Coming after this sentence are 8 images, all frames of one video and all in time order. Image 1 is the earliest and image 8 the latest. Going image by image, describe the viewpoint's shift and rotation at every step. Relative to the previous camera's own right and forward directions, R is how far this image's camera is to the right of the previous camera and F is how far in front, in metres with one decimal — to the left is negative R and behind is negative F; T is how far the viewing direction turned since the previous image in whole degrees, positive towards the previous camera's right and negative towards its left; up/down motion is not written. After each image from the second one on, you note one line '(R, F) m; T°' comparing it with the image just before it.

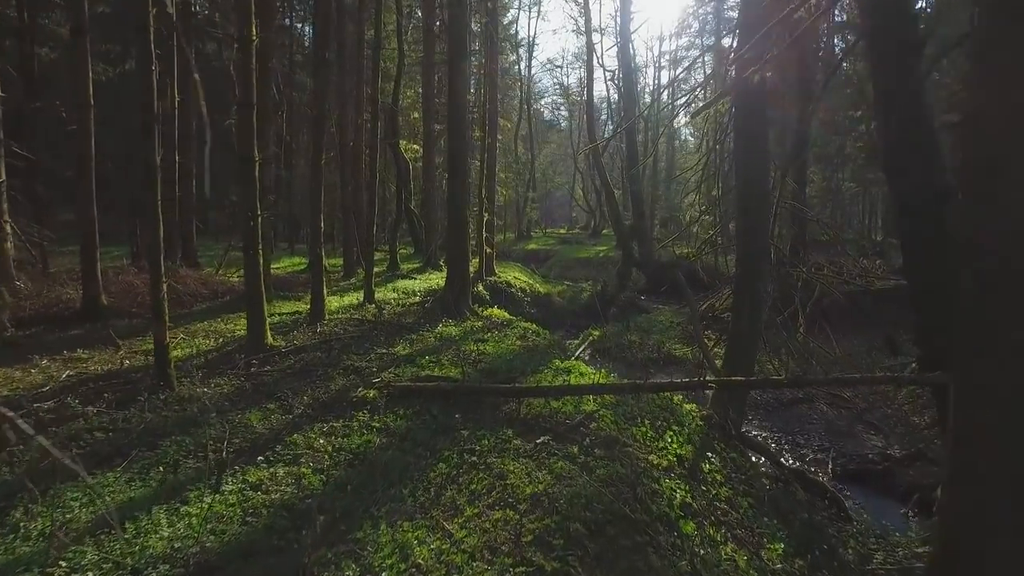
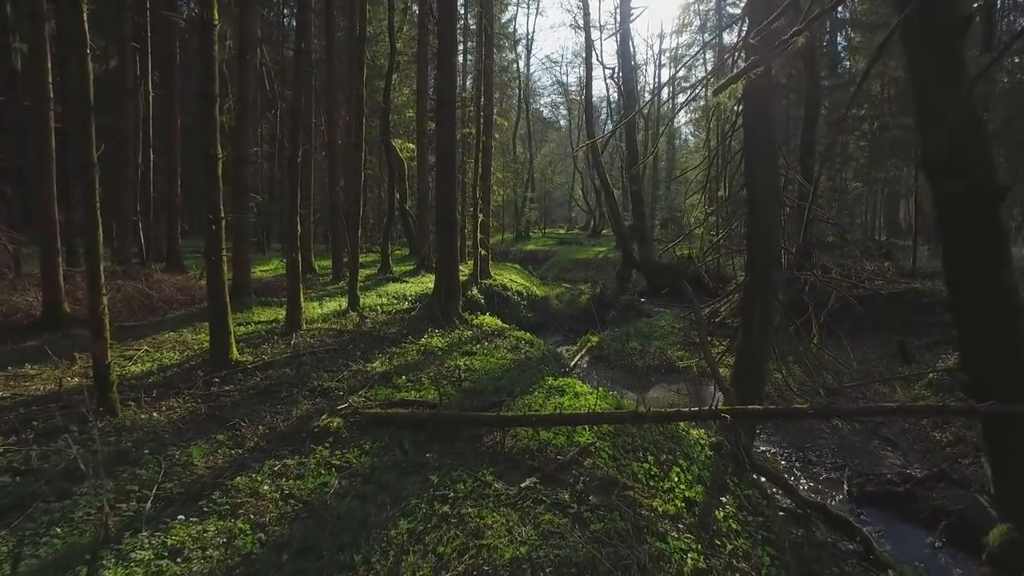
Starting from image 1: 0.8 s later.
(+0.2, +0.8) m; 0°
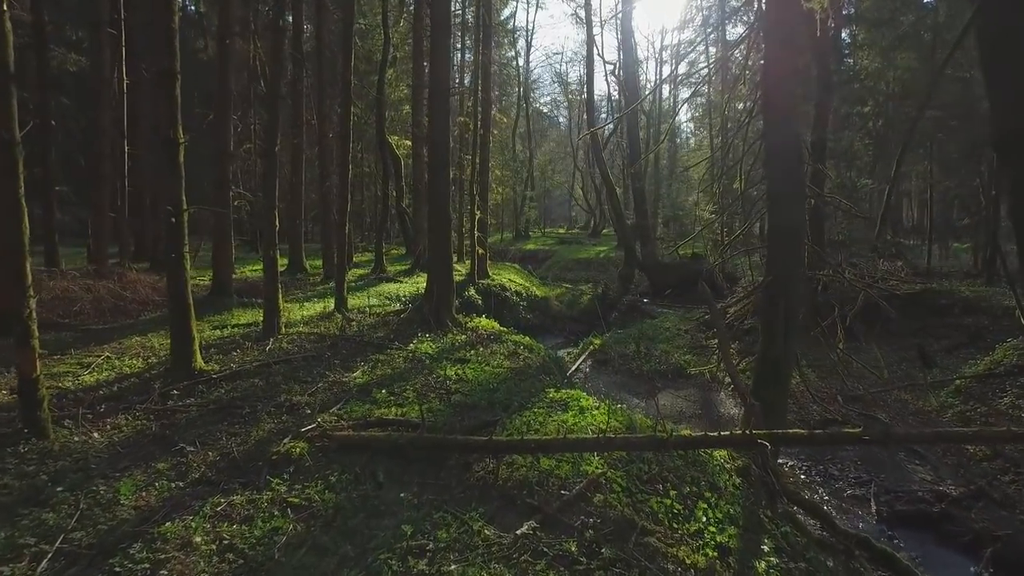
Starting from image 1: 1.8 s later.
(+0.1, +0.9) m; 0°
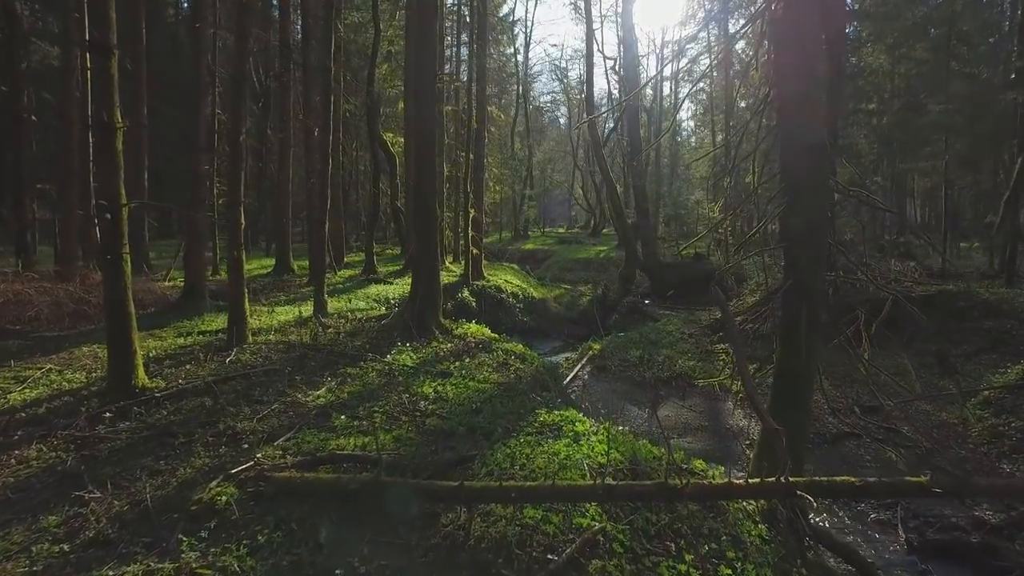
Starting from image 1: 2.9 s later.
(+0.2, +0.9) m; 0°
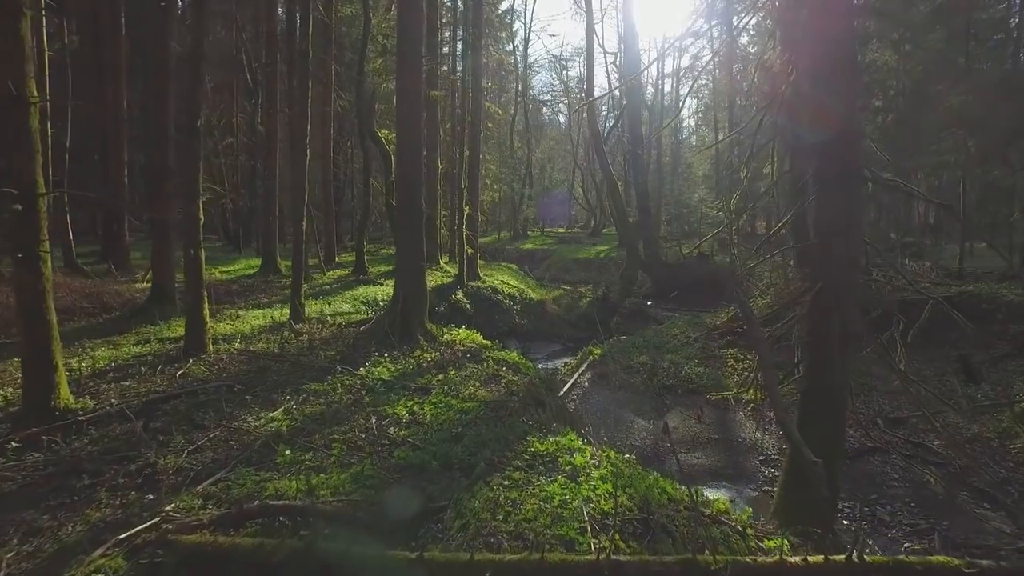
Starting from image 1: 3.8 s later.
(+0.2, +1.0) m; 0°
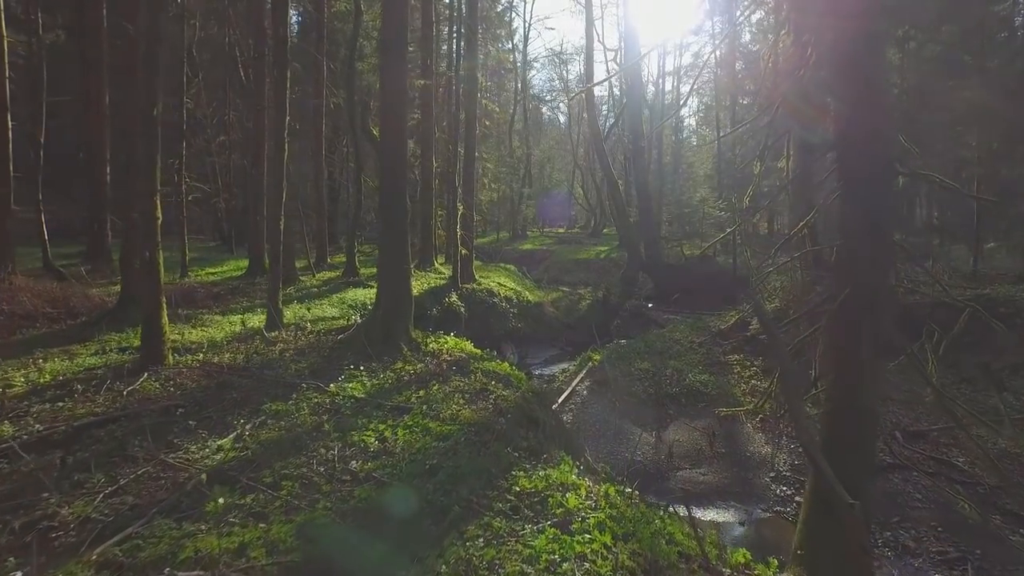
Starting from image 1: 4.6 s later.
(+0.2, +0.8) m; 0°
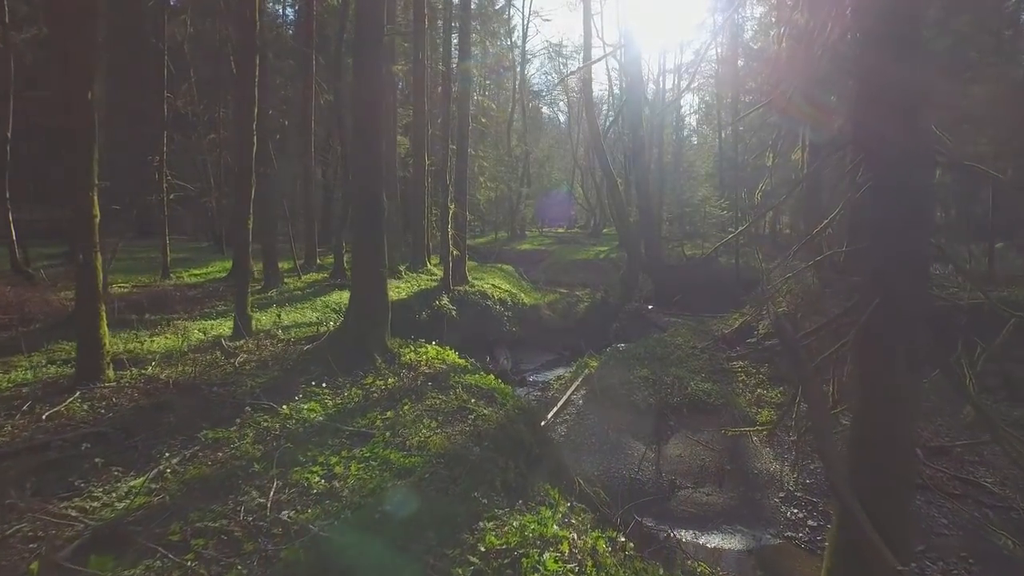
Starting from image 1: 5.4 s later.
(+0.3, +0.8) m; 0°
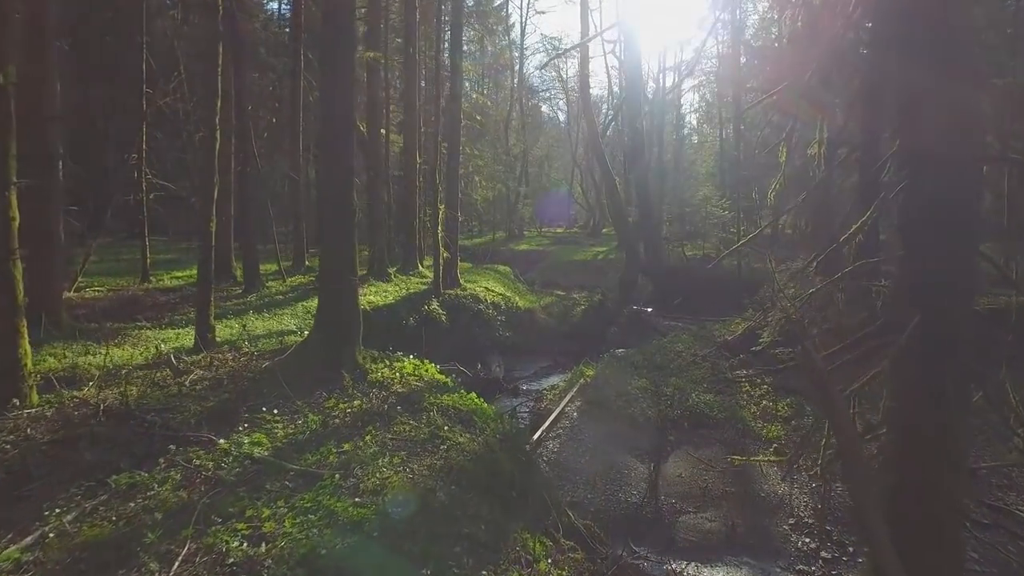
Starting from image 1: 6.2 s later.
(+0.3, +0.8) m; 0°
